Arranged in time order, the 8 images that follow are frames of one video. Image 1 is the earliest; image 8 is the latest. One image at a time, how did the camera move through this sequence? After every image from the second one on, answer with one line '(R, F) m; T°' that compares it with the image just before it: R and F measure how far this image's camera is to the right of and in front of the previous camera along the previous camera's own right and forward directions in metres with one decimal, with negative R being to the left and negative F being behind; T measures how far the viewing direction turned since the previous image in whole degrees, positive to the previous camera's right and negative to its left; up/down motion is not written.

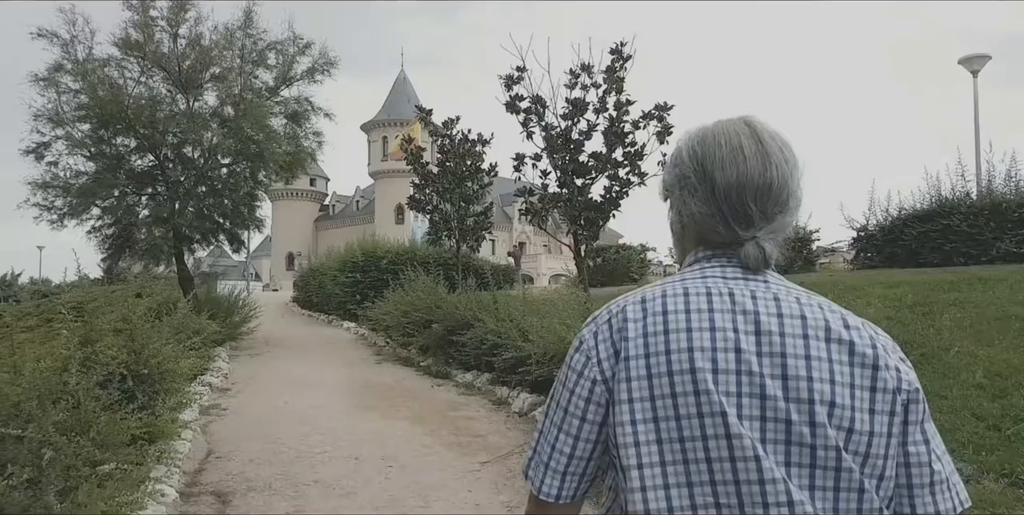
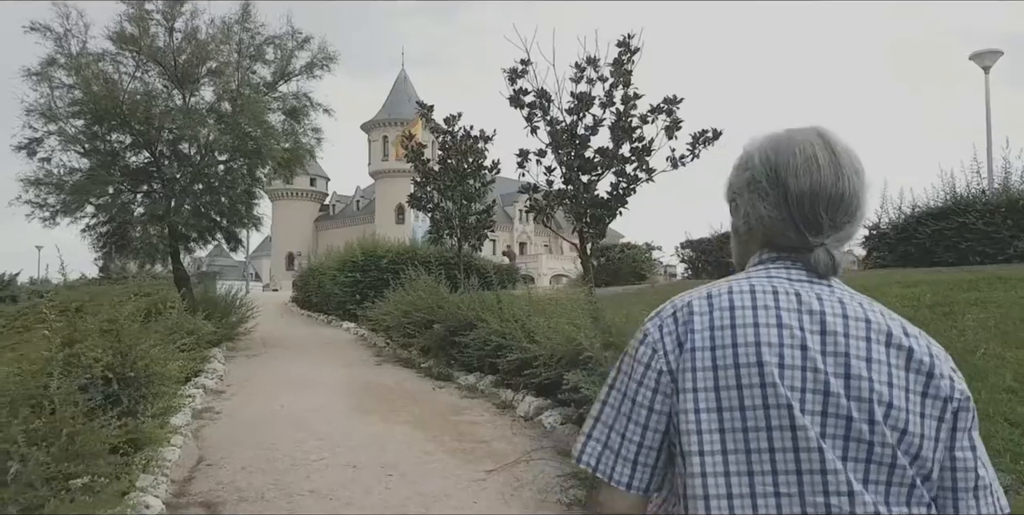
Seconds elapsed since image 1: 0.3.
(-0.1, +0.3) m; 0°
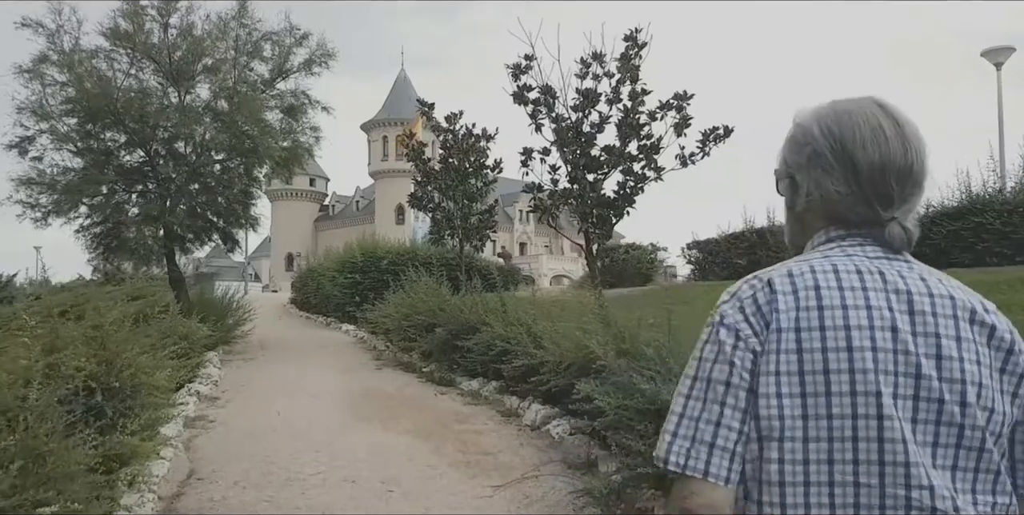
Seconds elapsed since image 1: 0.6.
(-0.1, +0.3) m; 0°
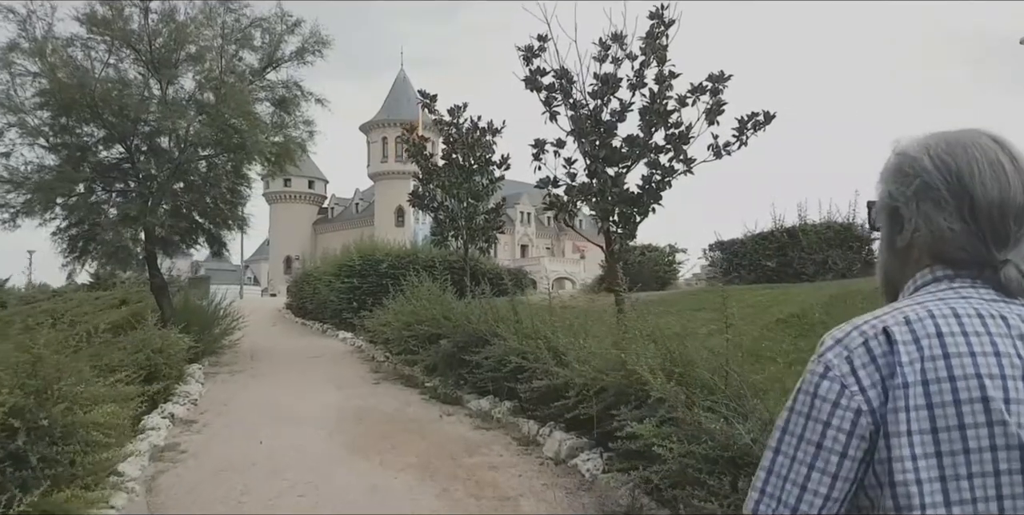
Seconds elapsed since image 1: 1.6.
(-0.2, +1.1) m; 0°
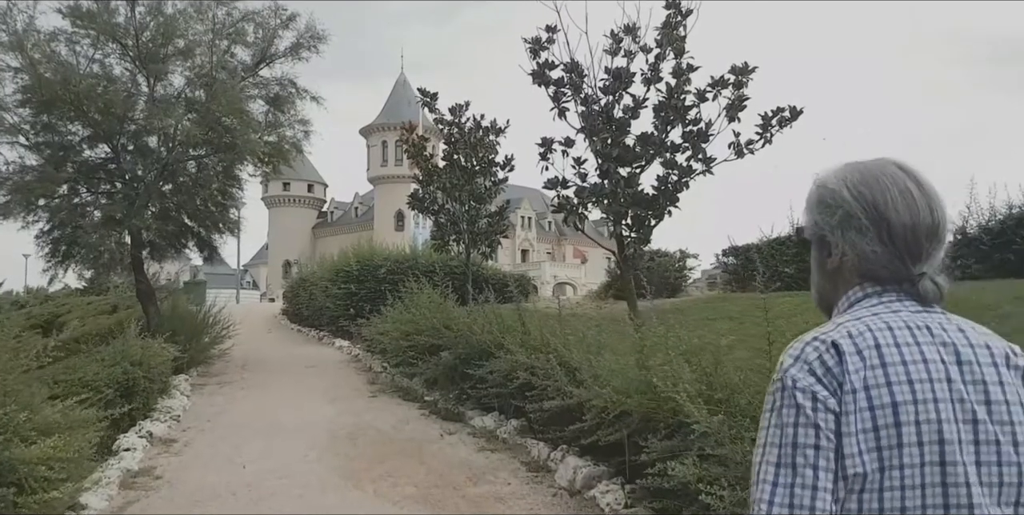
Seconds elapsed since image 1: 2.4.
(-0.1, +0.6) m; 0°
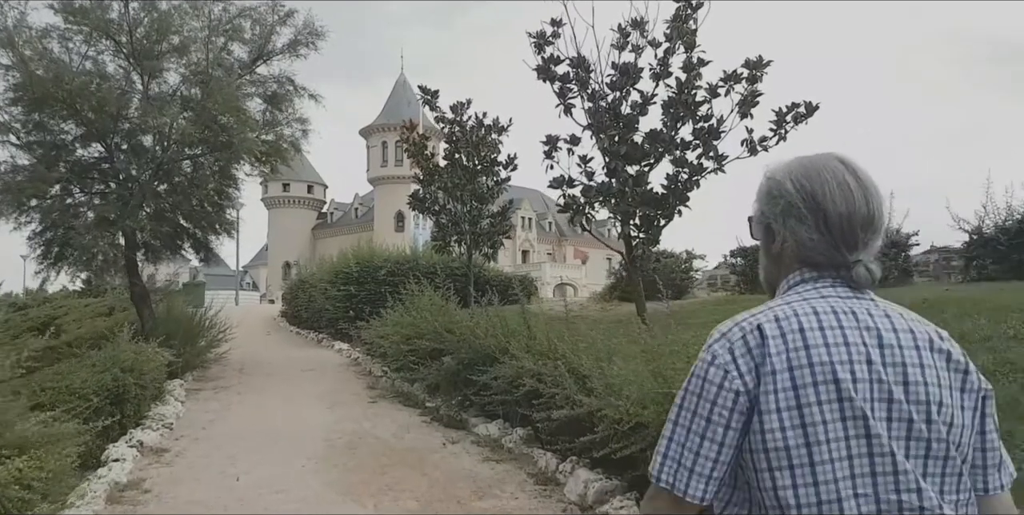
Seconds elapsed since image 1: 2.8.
(0.0, +0.3) m; 0°
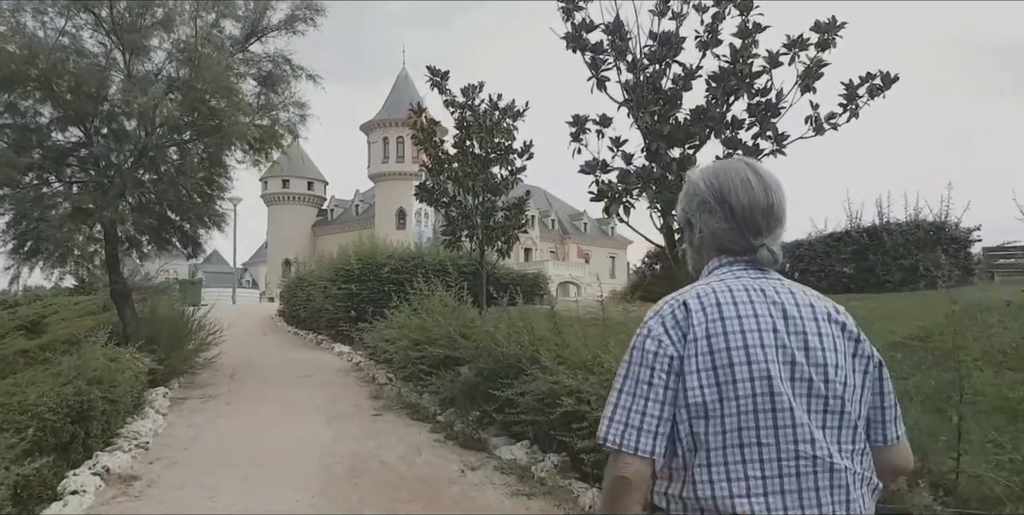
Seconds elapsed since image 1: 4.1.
(-0.3, +1.1) m; 0°
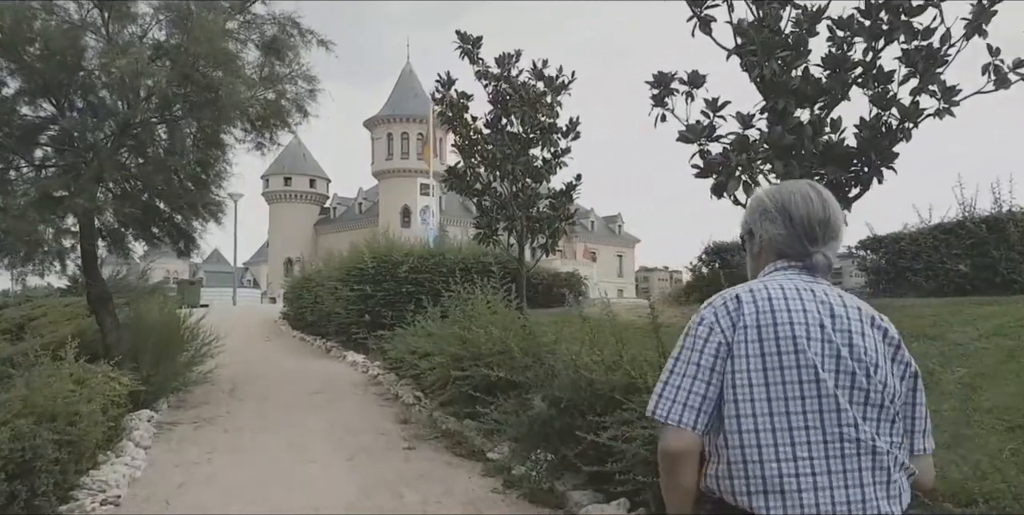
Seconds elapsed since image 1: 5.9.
(-0.6, +1.8) m; 0°
